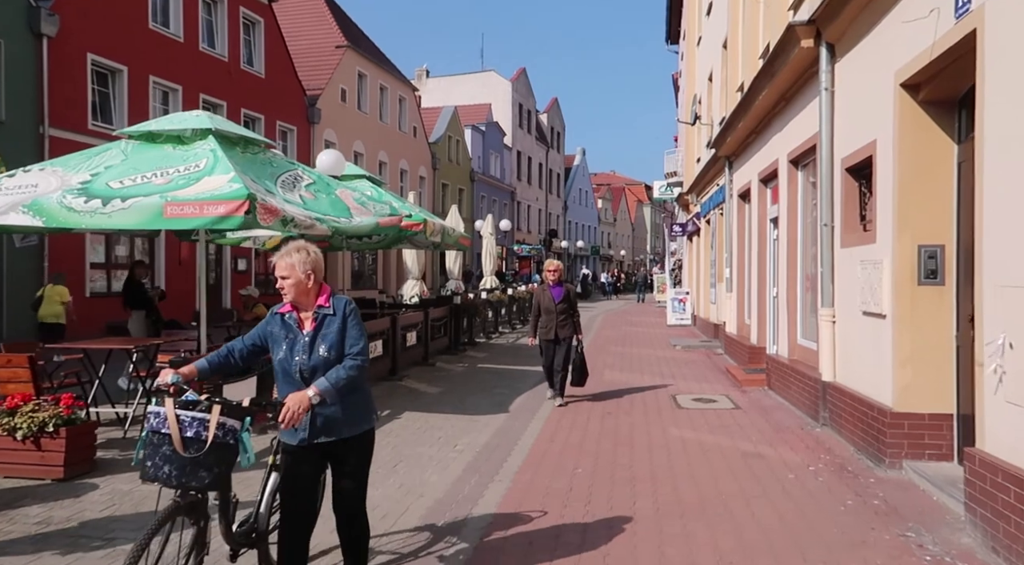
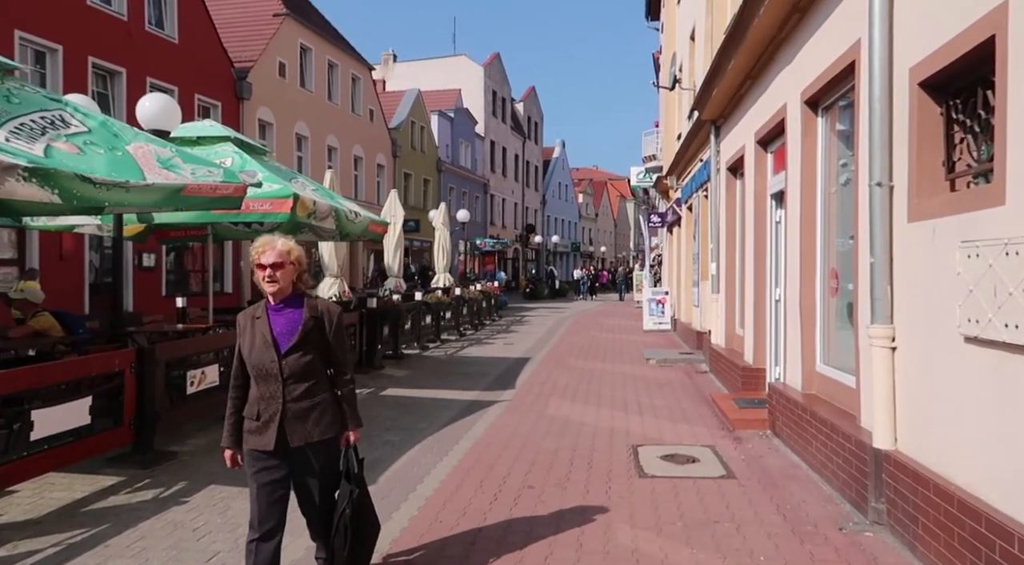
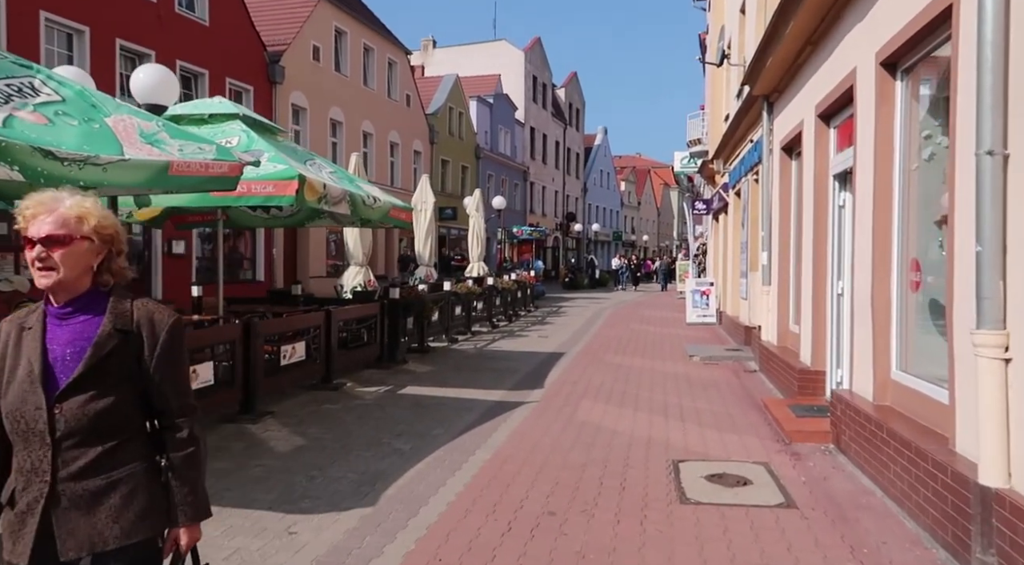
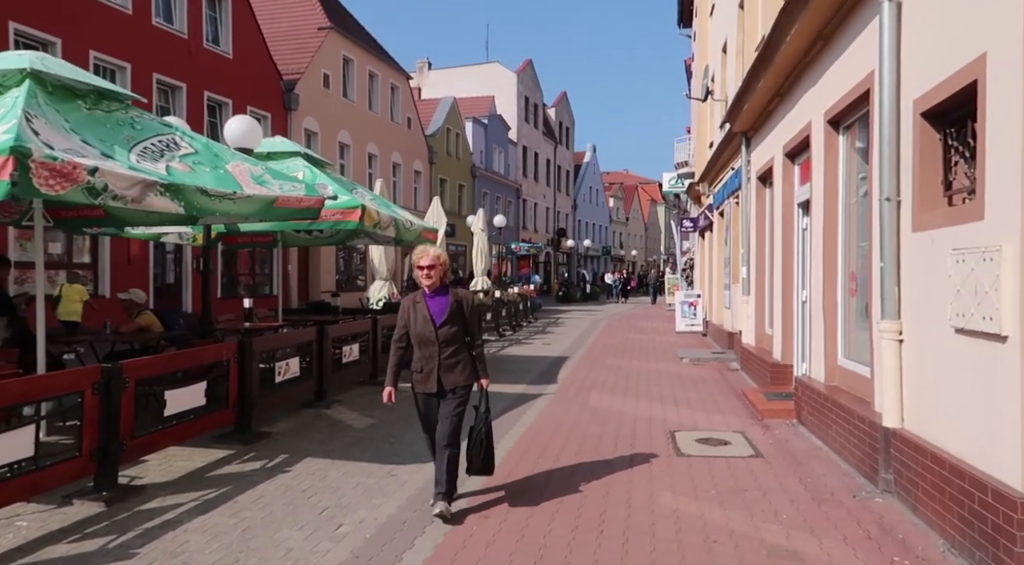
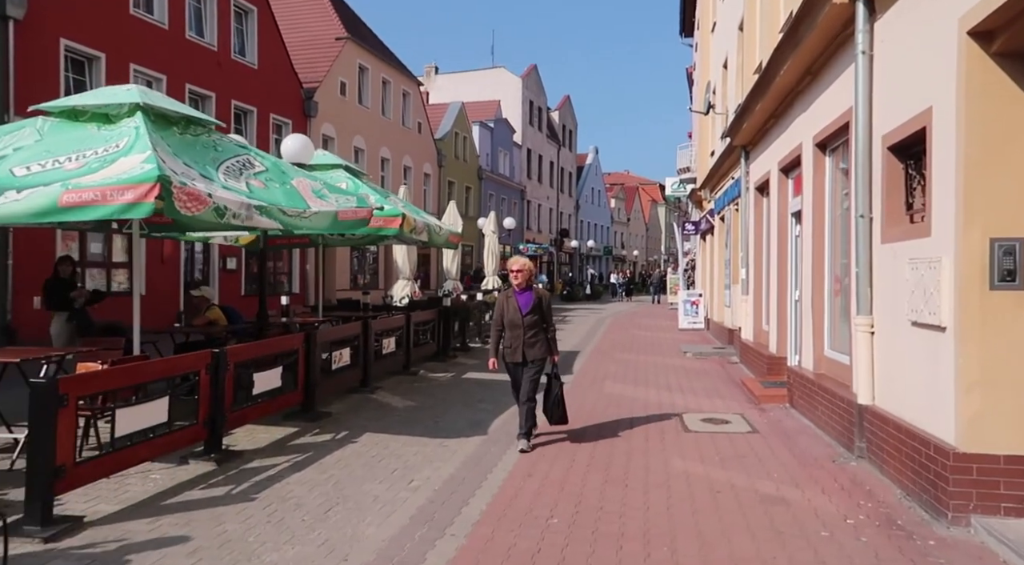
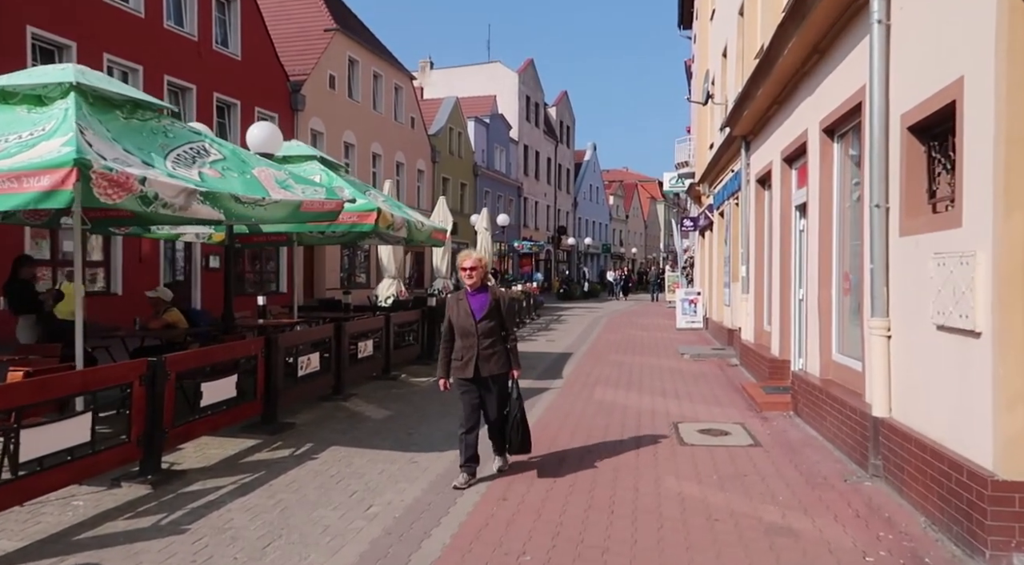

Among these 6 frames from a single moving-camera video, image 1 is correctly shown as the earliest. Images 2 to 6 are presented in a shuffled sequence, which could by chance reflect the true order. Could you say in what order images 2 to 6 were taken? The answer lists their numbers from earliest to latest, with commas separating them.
5, 6, 4, 2, 3
